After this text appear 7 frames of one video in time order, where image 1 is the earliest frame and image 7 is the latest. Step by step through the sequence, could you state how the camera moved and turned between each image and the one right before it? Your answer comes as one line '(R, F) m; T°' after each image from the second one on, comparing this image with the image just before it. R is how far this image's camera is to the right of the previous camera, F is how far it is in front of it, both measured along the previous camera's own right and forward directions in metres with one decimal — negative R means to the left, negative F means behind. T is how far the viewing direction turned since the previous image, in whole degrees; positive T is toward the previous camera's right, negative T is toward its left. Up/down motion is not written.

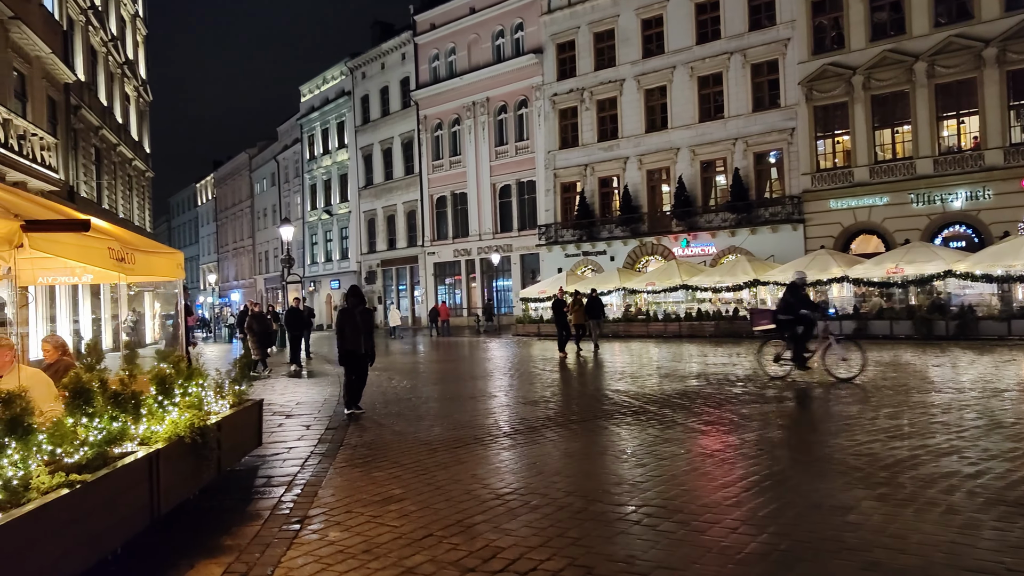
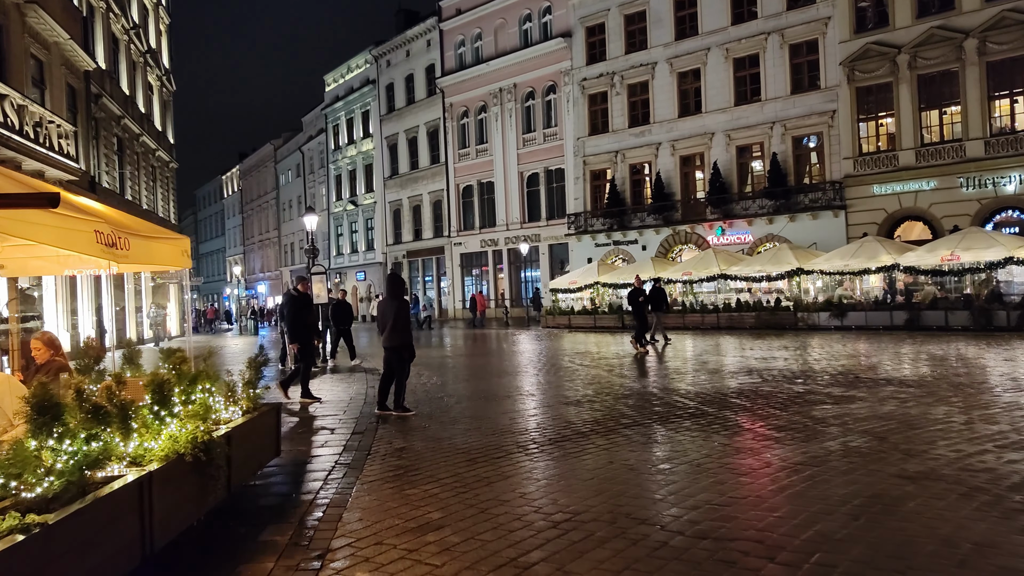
(-0.2, +0.9) m; -2°
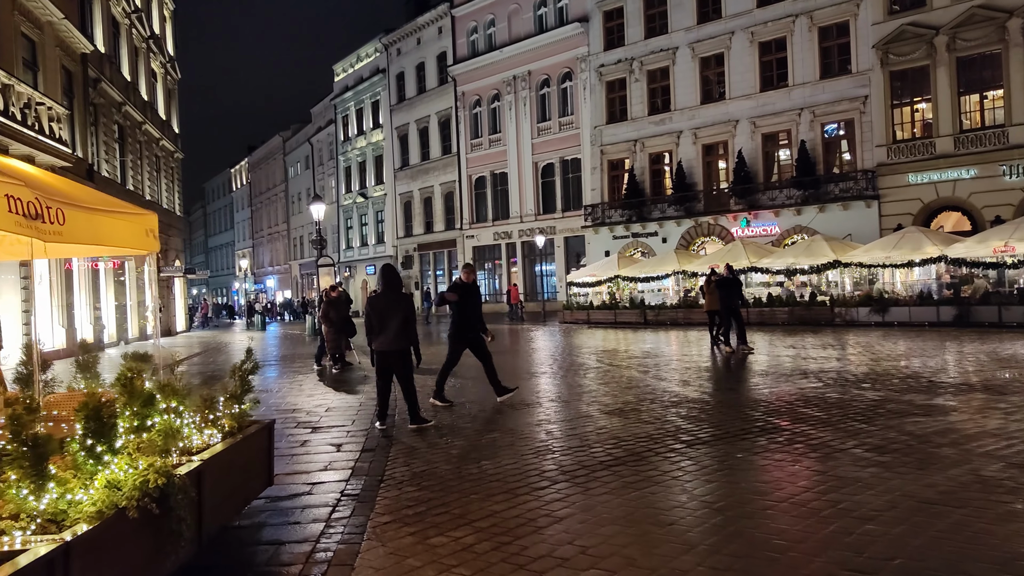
(-0.2, +1.3) m; -1°
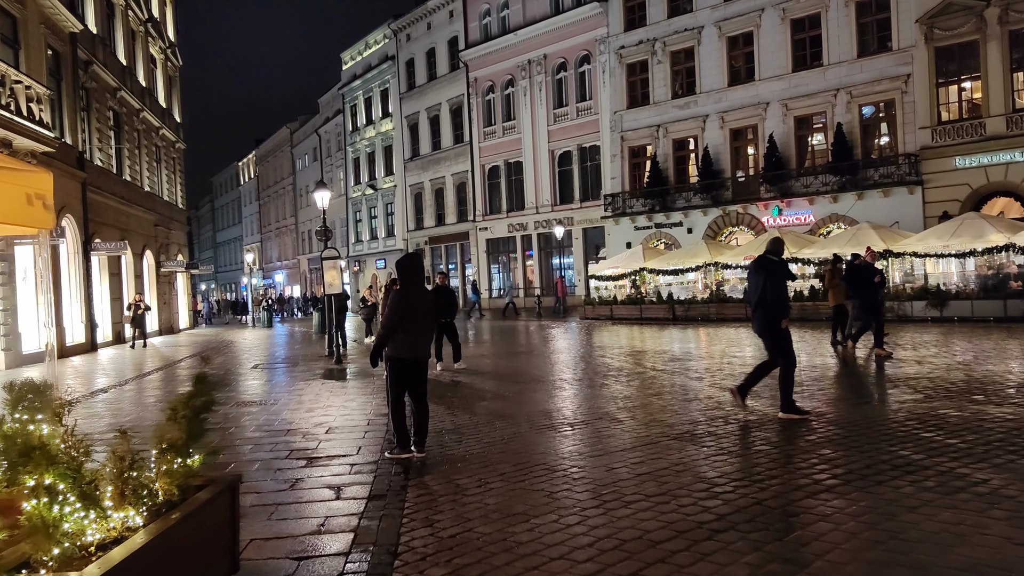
(-0.3, +1.7) m; -1°
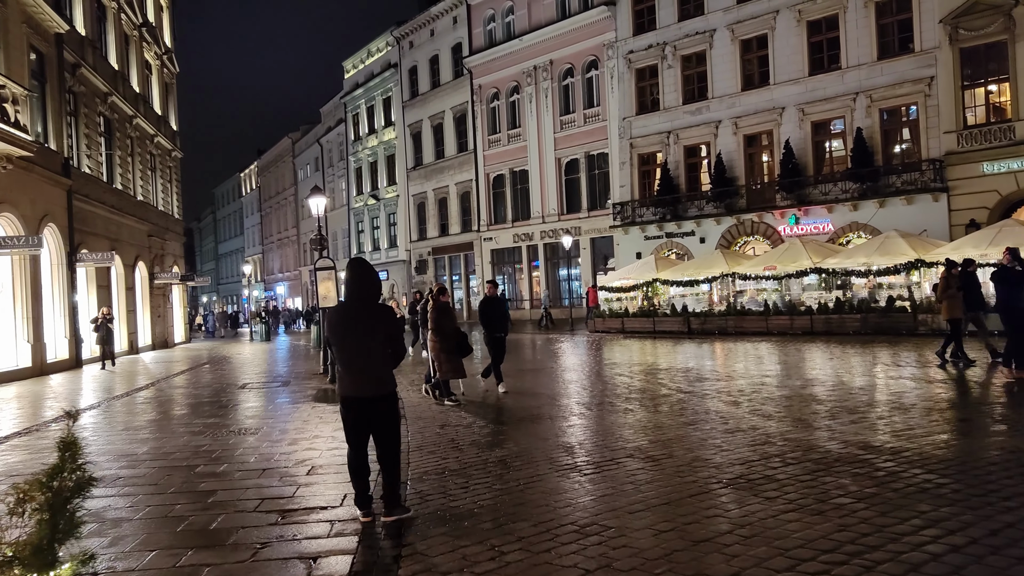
(-0.1, +1.2) m; 0°
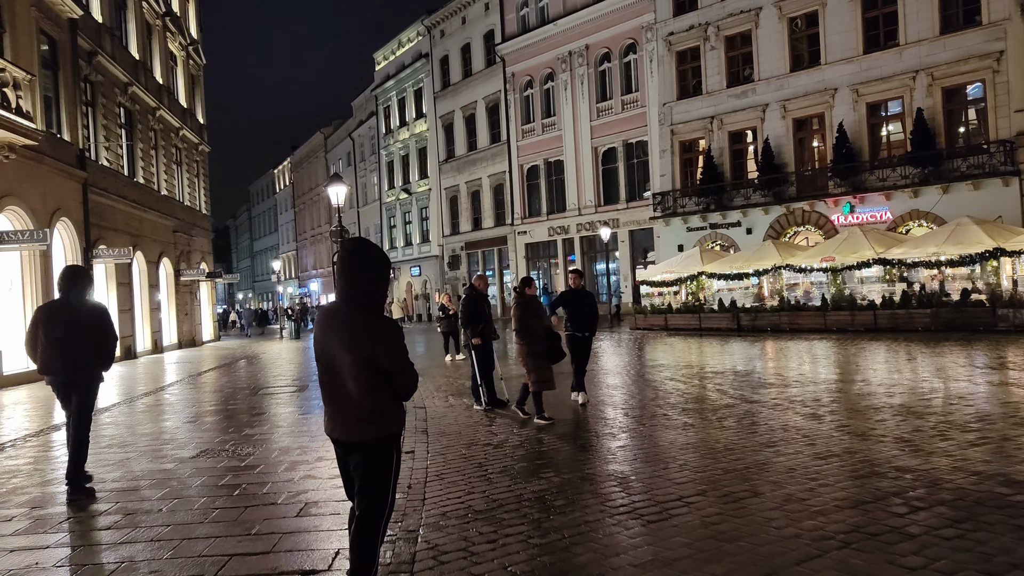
(0.0, +1.4) m; -2°
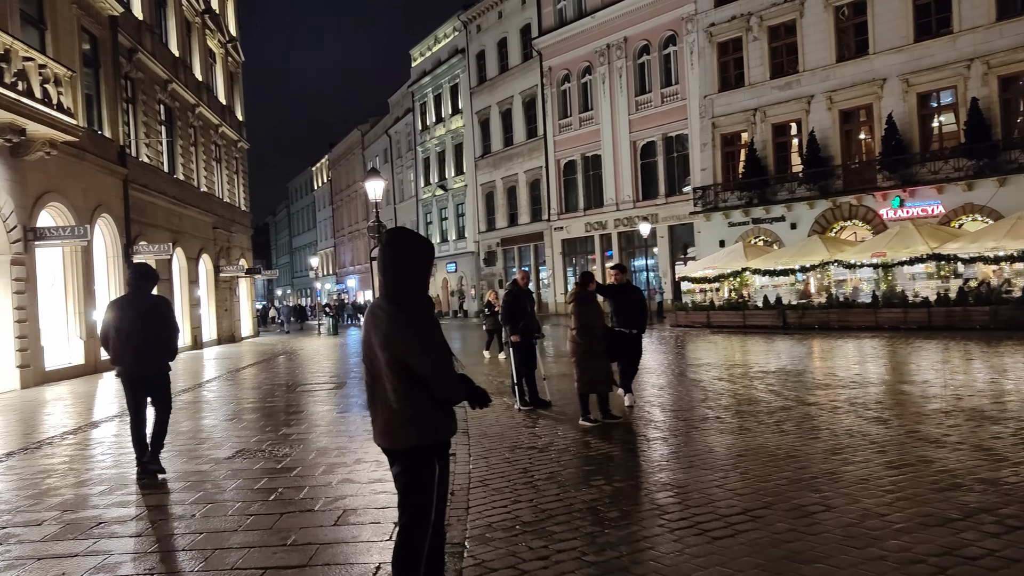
(-0.1, +0.3) m; -2°
